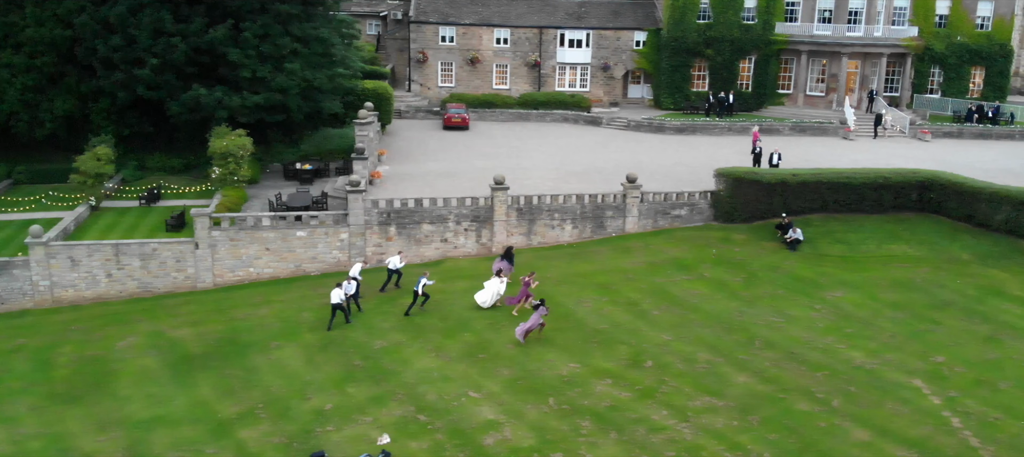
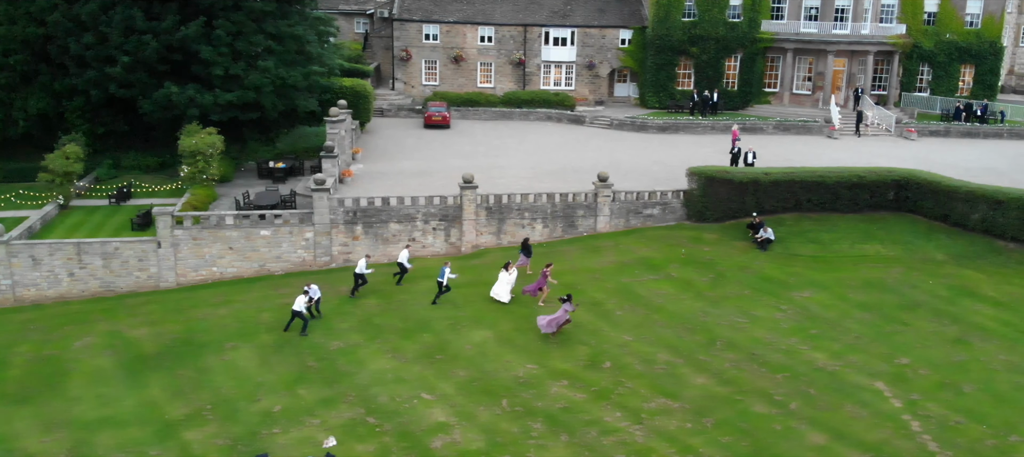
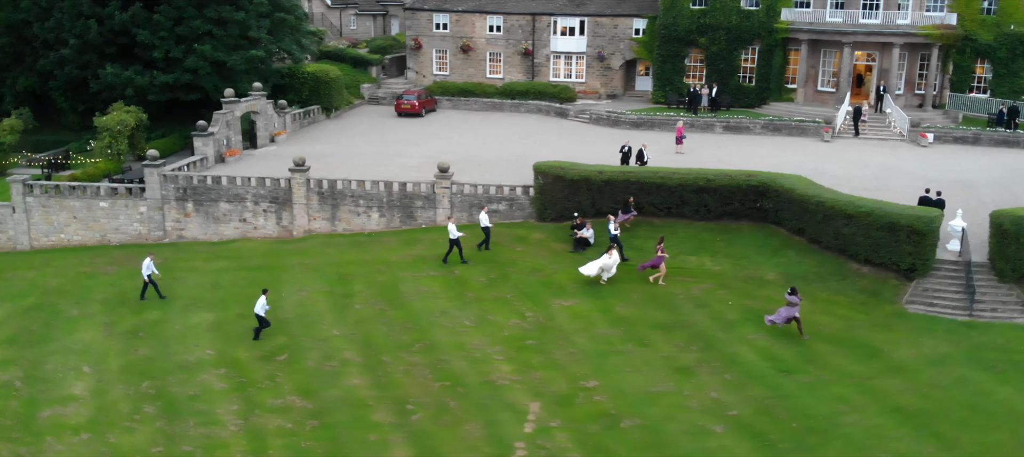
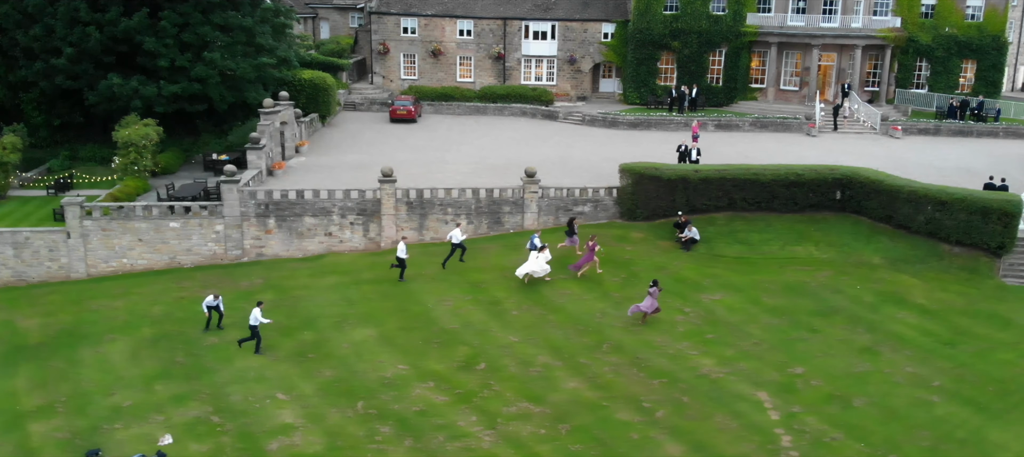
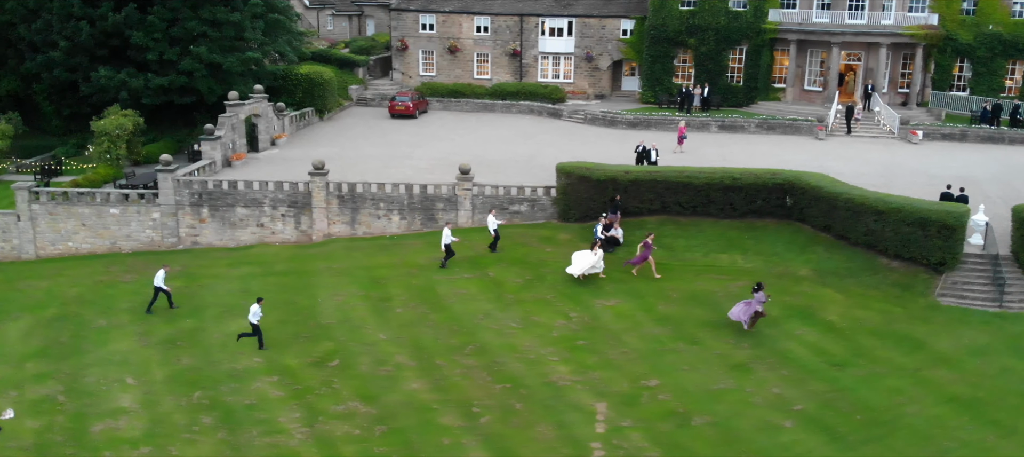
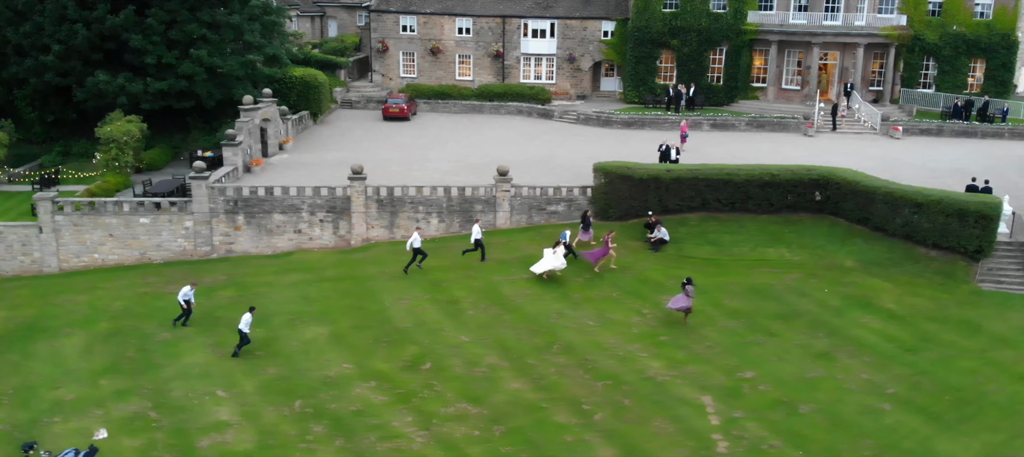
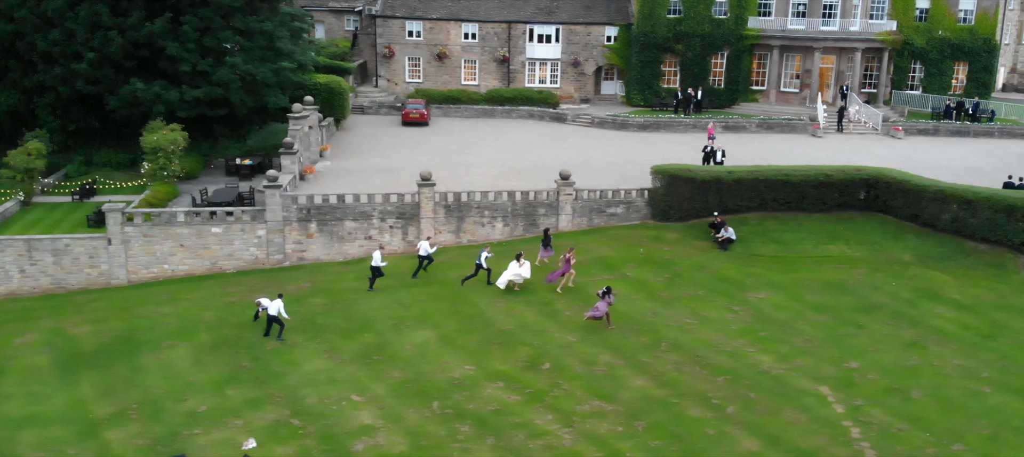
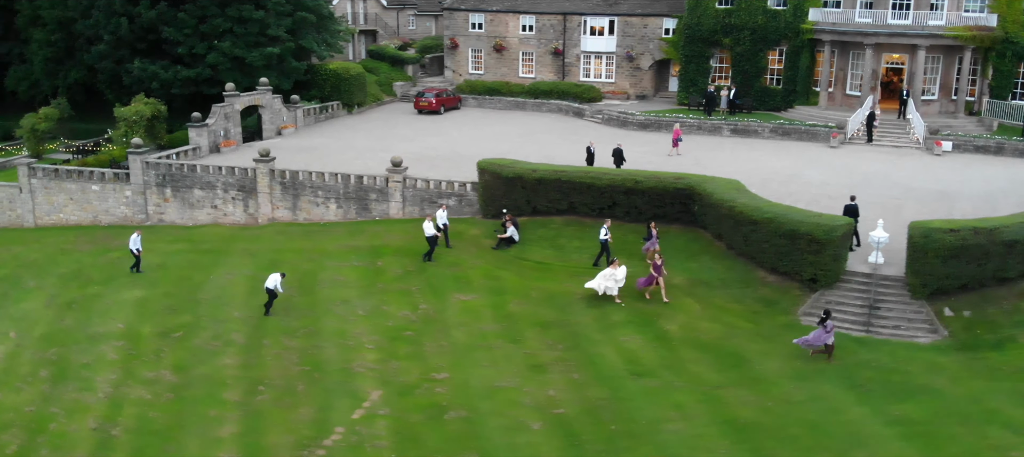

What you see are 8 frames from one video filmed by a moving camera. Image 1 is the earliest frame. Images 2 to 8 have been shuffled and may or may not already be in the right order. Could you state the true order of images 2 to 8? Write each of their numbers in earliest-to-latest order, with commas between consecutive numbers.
2, 7, 4, 6, 5, 3, 8
